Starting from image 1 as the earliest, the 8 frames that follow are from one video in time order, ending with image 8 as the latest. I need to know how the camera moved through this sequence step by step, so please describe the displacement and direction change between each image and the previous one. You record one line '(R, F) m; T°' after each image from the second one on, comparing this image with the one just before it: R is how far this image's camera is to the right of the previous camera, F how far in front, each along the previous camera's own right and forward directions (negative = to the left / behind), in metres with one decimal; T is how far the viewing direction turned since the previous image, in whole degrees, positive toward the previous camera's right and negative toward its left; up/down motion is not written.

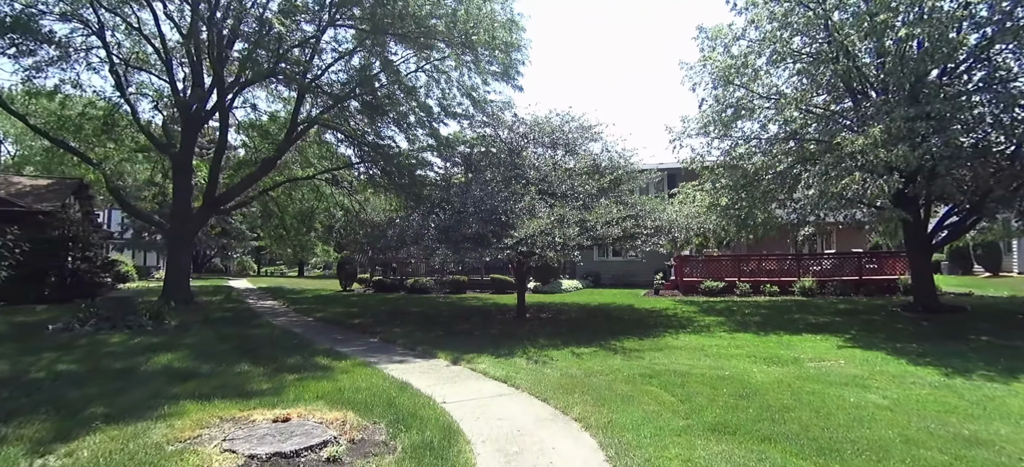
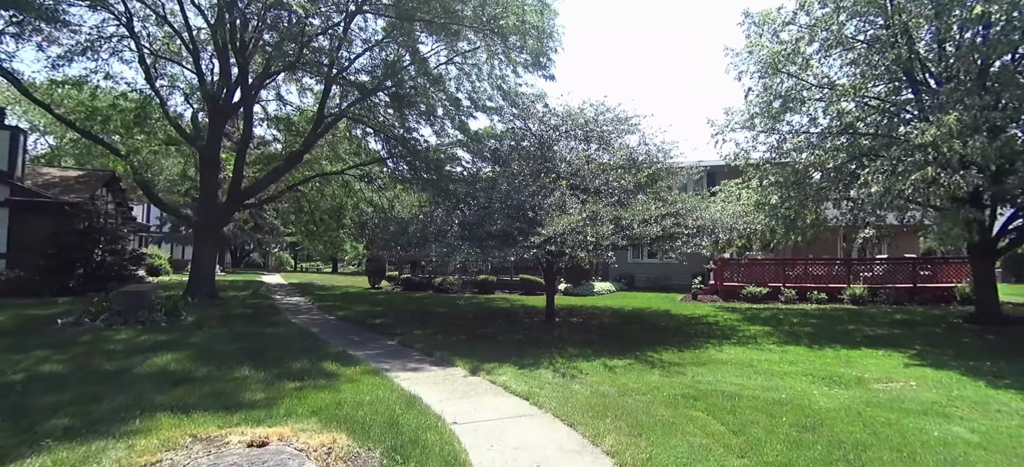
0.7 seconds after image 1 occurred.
(+0.1, +0.7) m; -4°
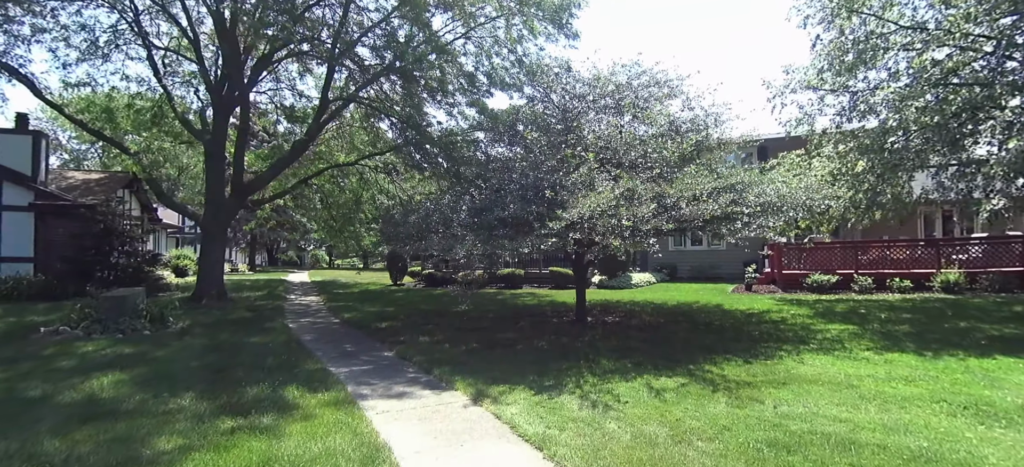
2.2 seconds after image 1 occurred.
(+0.3, +1.6) m; -4°
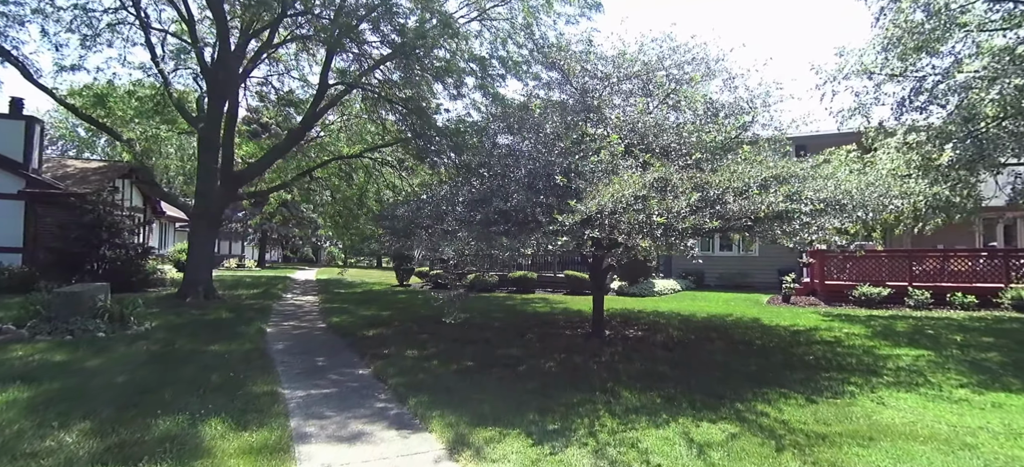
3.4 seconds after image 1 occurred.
(+0.2, +1.3) m; -2°
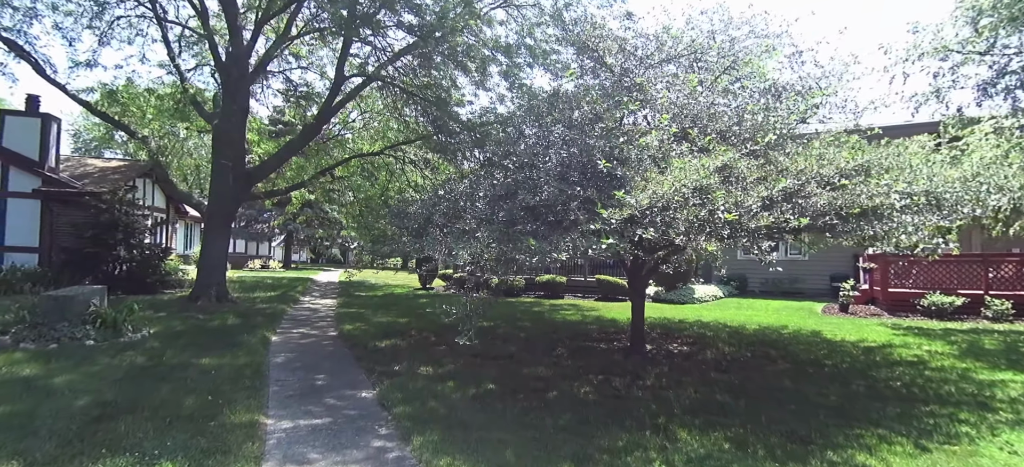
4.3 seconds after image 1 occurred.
(0.0, +1.0) m; -3°
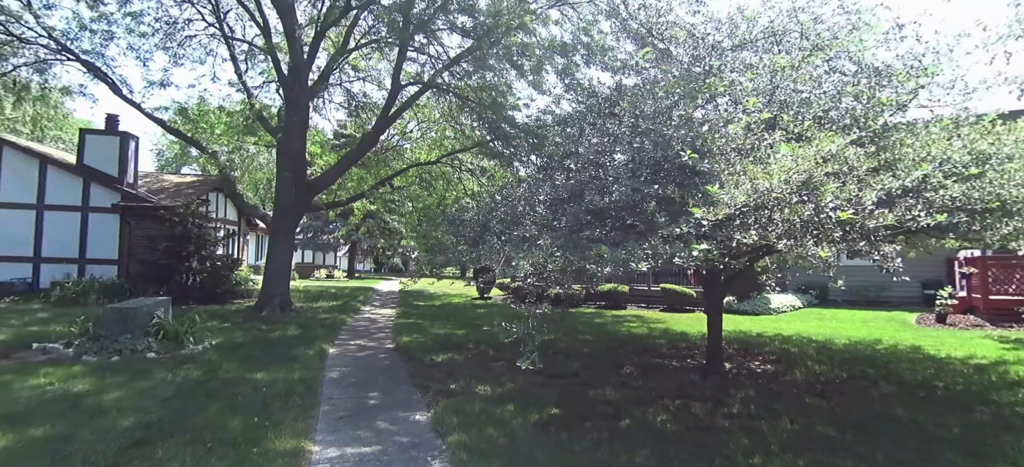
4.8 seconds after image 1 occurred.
(-0.1, +0.5) m; -6°
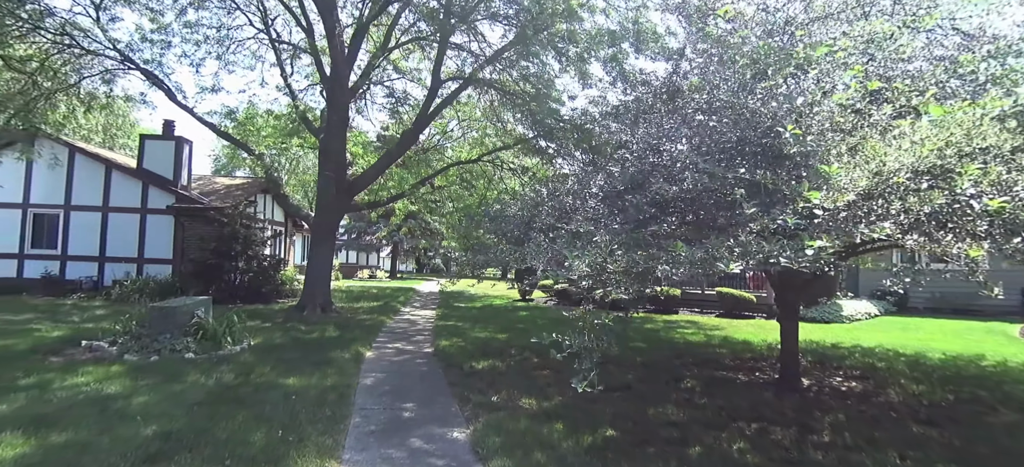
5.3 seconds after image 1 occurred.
(-0.1, +0.6) m; -5°
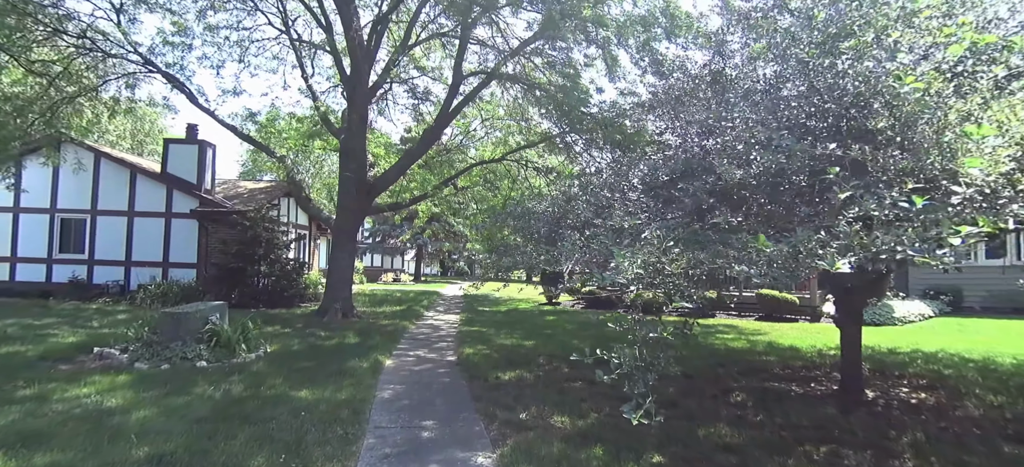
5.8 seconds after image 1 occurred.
(0.0, +0.5) m; -3°
